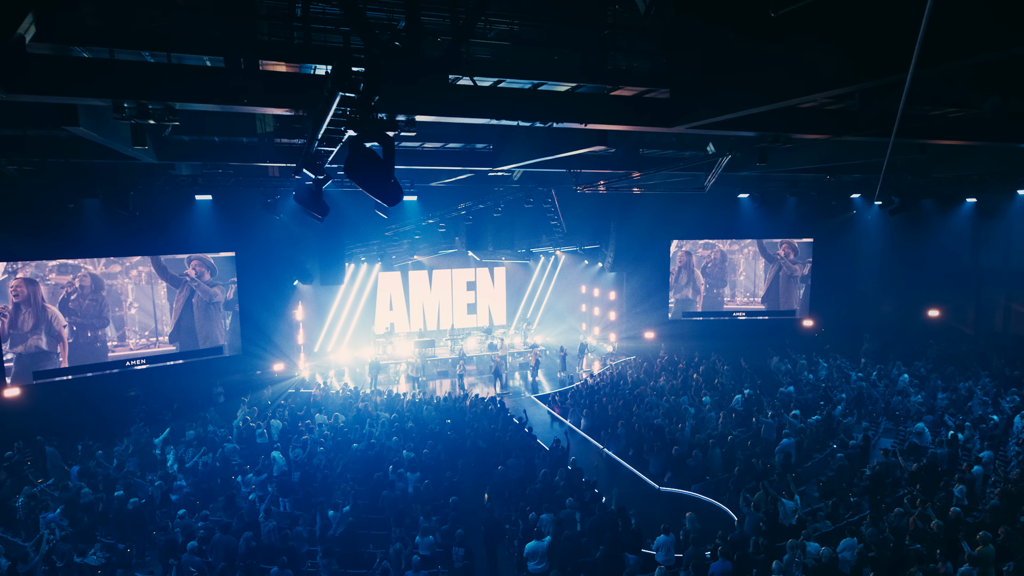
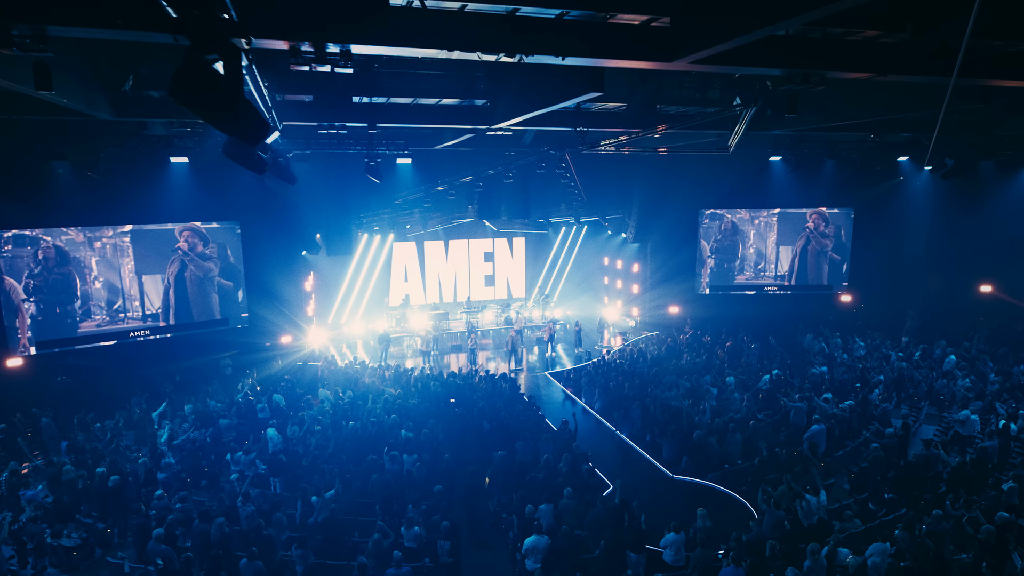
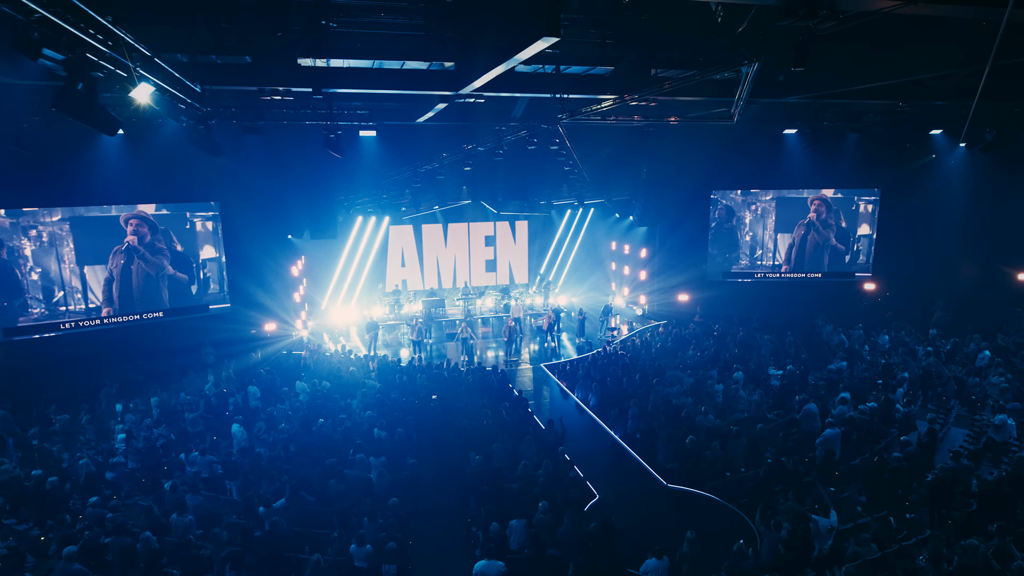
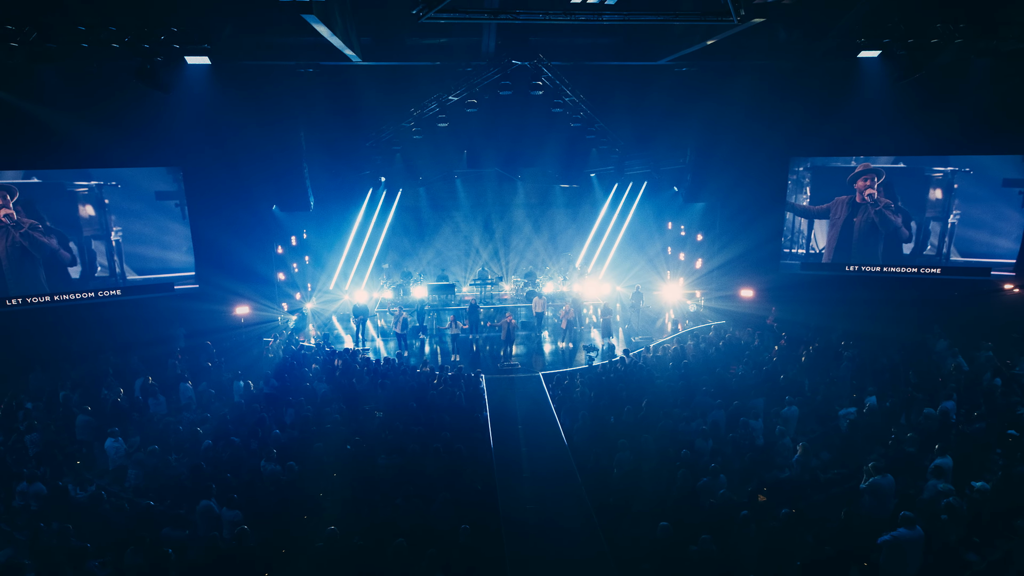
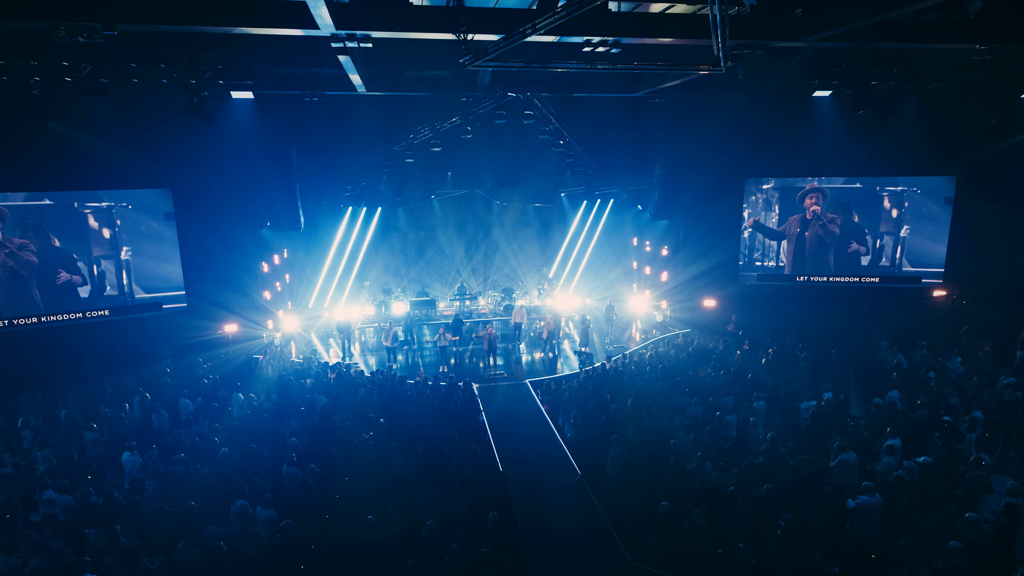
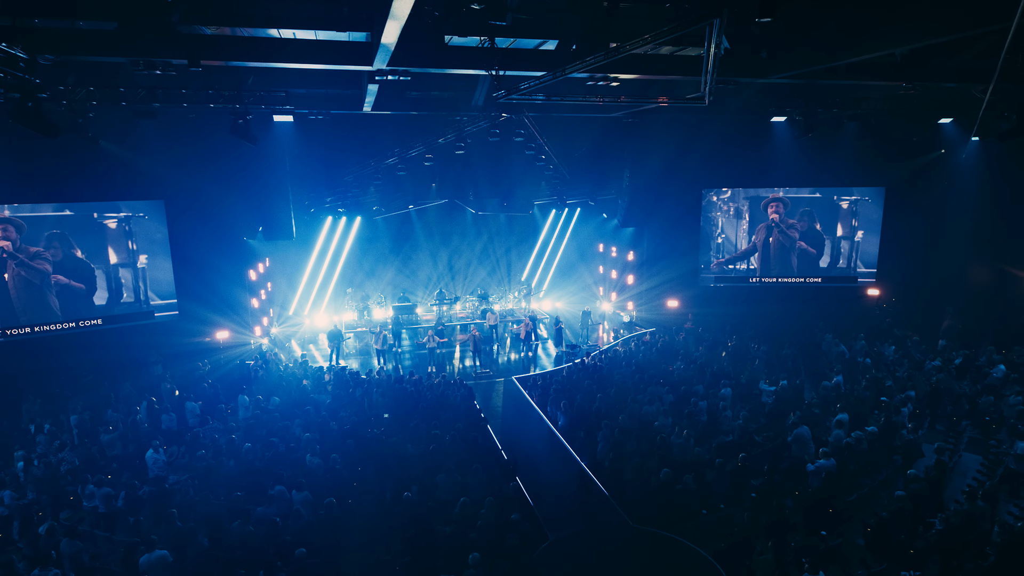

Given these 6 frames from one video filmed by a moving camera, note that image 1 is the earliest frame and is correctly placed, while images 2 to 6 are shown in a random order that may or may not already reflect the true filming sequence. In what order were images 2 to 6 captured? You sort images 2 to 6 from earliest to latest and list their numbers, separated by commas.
2, 3, 6, 5, 4
